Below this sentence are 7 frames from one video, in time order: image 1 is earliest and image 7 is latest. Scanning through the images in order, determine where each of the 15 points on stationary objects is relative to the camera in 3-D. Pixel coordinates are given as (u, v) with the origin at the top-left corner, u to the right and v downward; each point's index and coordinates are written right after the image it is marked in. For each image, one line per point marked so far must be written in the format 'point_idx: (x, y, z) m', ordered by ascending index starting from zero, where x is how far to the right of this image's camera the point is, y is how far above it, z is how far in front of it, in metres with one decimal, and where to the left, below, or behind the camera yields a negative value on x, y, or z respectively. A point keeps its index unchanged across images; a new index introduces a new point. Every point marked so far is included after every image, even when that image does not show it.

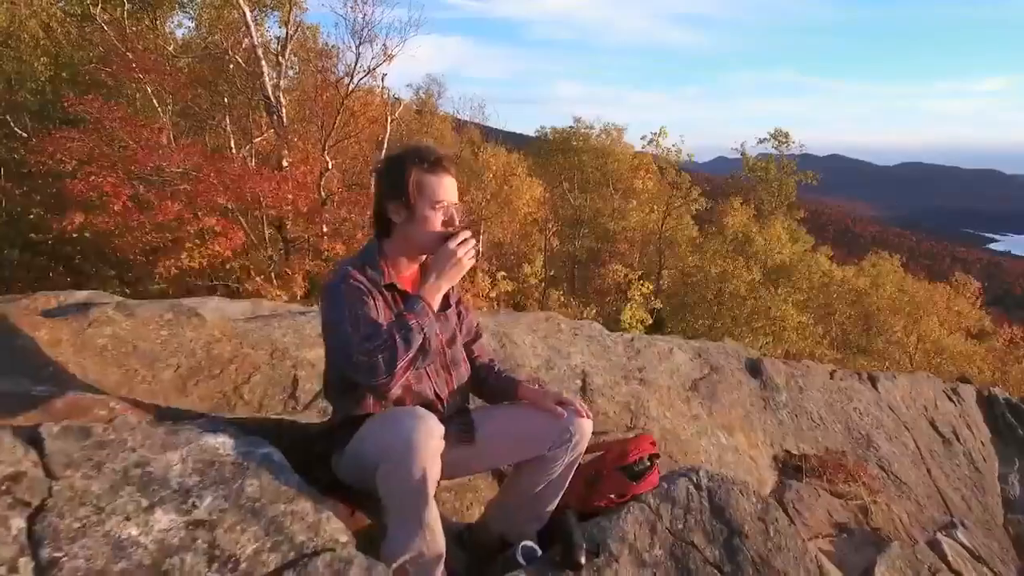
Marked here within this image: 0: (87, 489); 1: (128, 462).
0: (-0.9, -0.5, +1.4) m
1: (-0.9, -0.4, +1.4) m
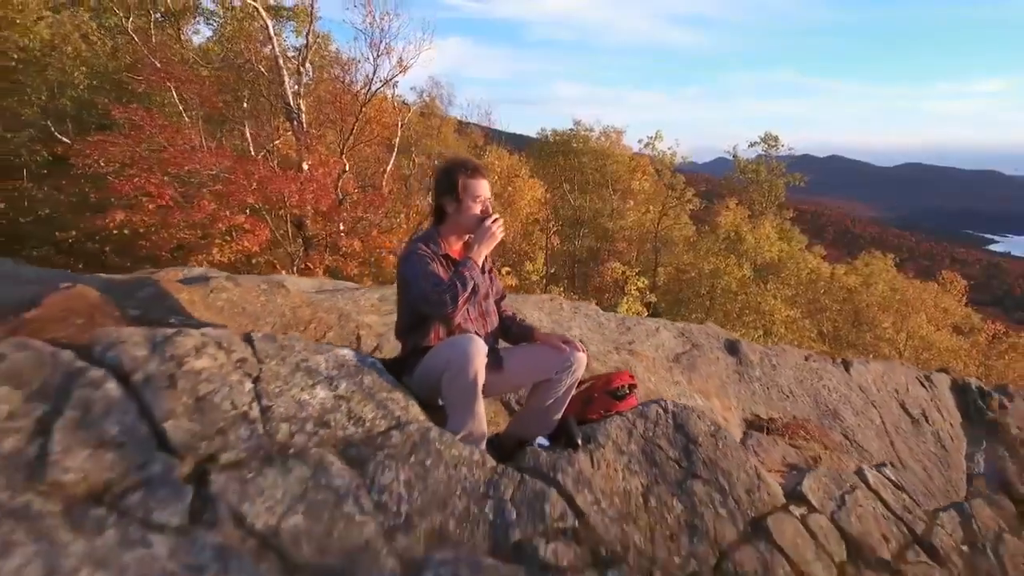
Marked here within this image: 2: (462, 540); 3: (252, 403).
0: (-0.9, -0.3, +2.1) m
1: (-0.8, -0.3, +2.2) m
2: (-0.2, -0.9, +2.0) m
3: (-0.9, -0.4, +2.0) m
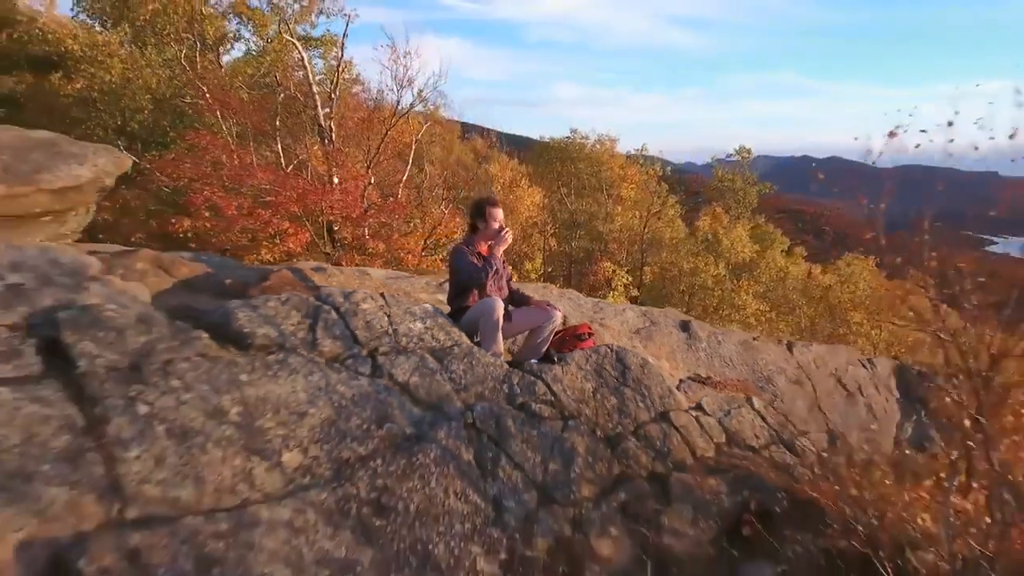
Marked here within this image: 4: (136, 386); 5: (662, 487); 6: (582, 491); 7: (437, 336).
0: (-0.8, -0.2, +4.0) m
1: (-0.8, -0.2, +4.1) m
2: (-0.1, -0.8, +3.8) m
3: (-0.8, -0.3, +3.9) m
4: (-1.8, -0.5, +2.8) m
5: (+1.1, -1.4, +4.0) m
6: (+0.5, -1.3, +3.7) m
7: (-0.5, -0.4, +4.0) m
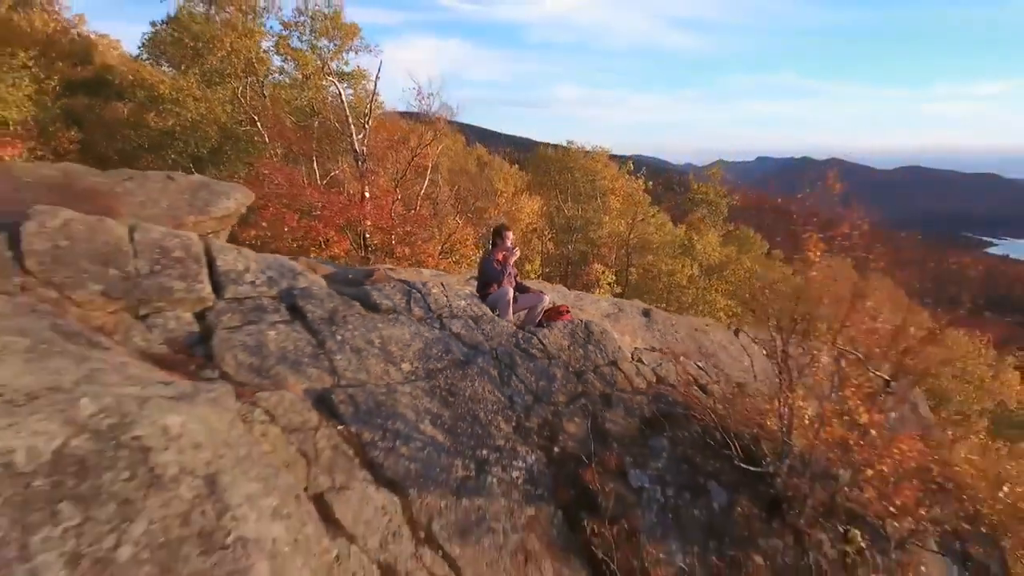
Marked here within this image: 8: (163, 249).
0: (-0.7, -0.1, +6.7) m
1: (-0.7, -0.1, +6.8) m
2: (-0.1, -0.7, +6.6) m
3: (-0.8, -0.2, +6.6) m
4: (-1.8, -0.4, +5.5) m
5: (+1.2, -1.3, +6.7) m
6: (+0.5, -1.3, +6.4) m
7: (-0.5, -0.3, +6.7) m
8: (-3.3, +0.4, +5.2) m
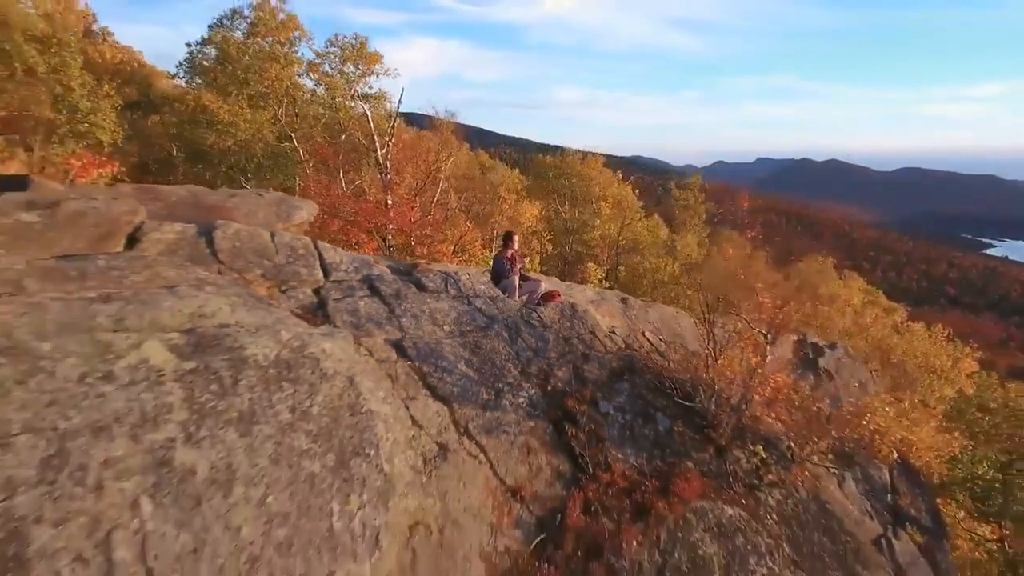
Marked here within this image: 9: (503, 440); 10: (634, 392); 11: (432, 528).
0: (-0.6, +0.1, +9.4) m
1: (-0.6, +0.1, +9.4) m
2: (0.0, -0.5, +9.2) m
3: (-0.7, 0.0, +9.2) m
4: (-1.7, -0.2, +8.1) m
5: (+1.3, -1.1, +9.3) m
6: (+0.6, -1.1, +9.0) m
7: (-0.4, -0.1, +9.4) m
8: (-3.1, +0.6, +7.9) m
9: (-0.1, -2.1, +7.5) m
10: (+2.0, -1.7, +9.1) m
11: (-0.9, -2.7, +6.2) m
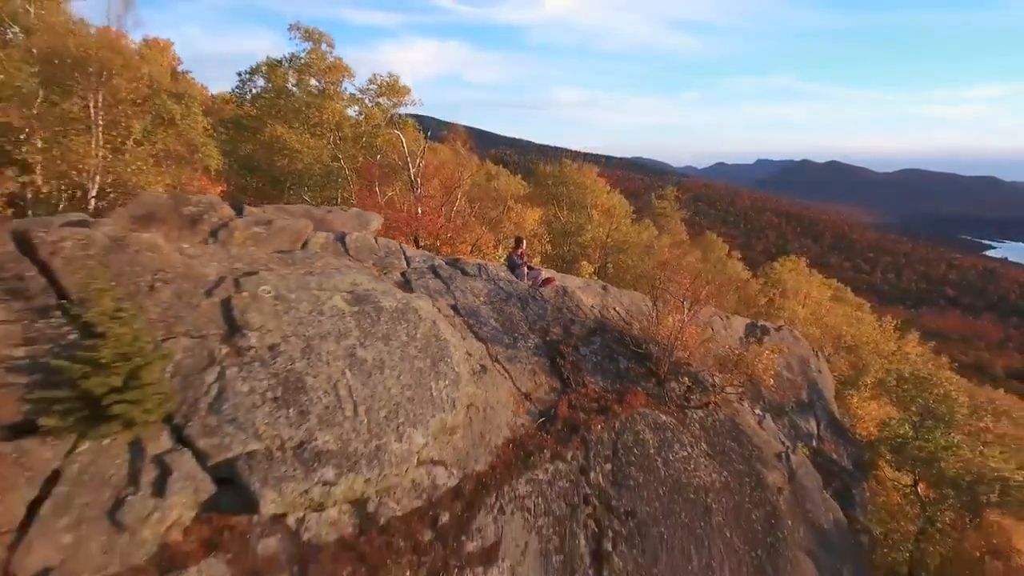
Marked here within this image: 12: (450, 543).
0: (-0.4, +0.5, +14.0) m
1: (-0.3, +0.5, +14.1) m
2: (+0.3, -0.1, +13.8) m
3: (-0.4, +0.4, +13.9) m
4: (-1.4, +0.2, +12.7) m
5: (+1.5, -0.8, +14.0) m
6: (+0.9, -0.7, +13.6) m
7: (-0.1, +0.3, +14.0) m
8: (-2.9, +0.9, +12.5) m
9: (+0.2, -1.7, +12.1) m
10: (+2.3, -1.4, +13.7) m
11: (-0.6, -2.3, +10.8) m
12: (-1.0, -4.2, +9.0) m
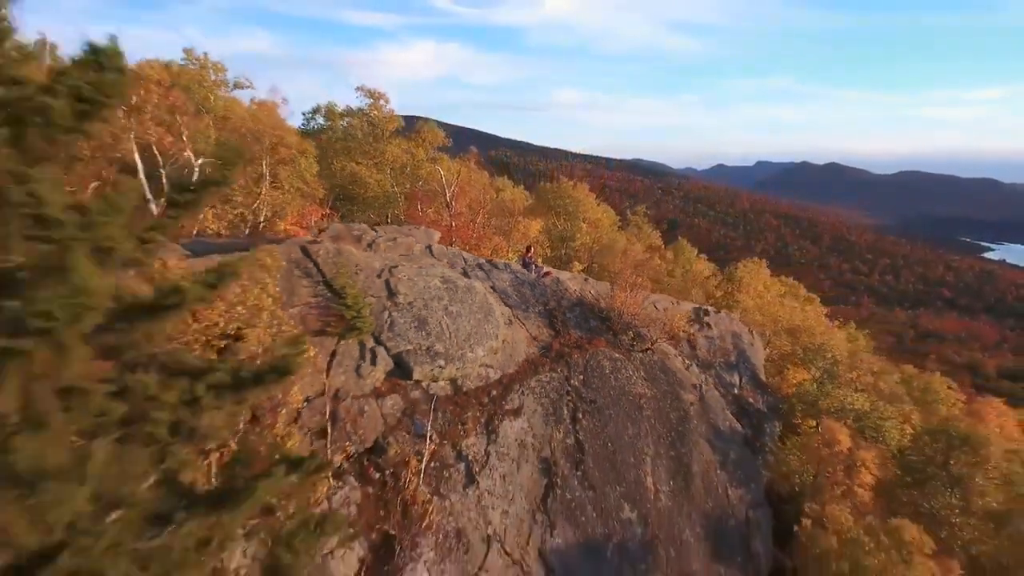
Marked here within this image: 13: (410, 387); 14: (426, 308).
0: (+0.2, +0.9, +22.8) m
1: (+0.2, +0.9, +22.9) m
2: (+0.9, +0.3, +22.6) m
3: (+0.1, +0.8, +22.7) m
4: (-0.8, +0.6, +21.5) m
5: (+2.1, -0.4, +22.8) m
6: (+1.5, -0.3, +22.4) m
7: (+0.4, +0.7, +22.8) m
8: (-2.3, +1.4, +21.3) m
9: (+0.7, -1.3, +20.9) m
10: (+2.8, -0.9, +22.5) m
11: (-0.1, -1.9, +19.6) m
12: (-0.5, -3.7, +17.8) m
13: (-3.0, -3.0, +16.4) m
14: (-2.8, -0.7, +17.7) m
